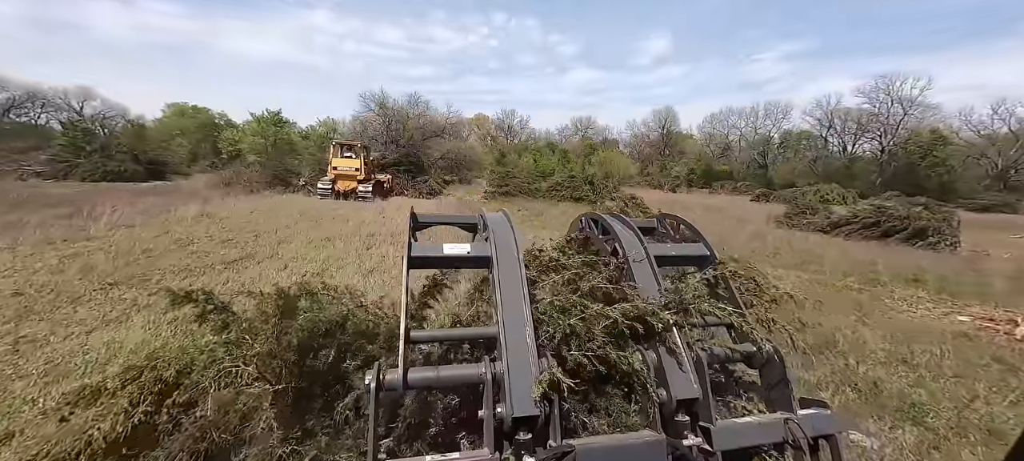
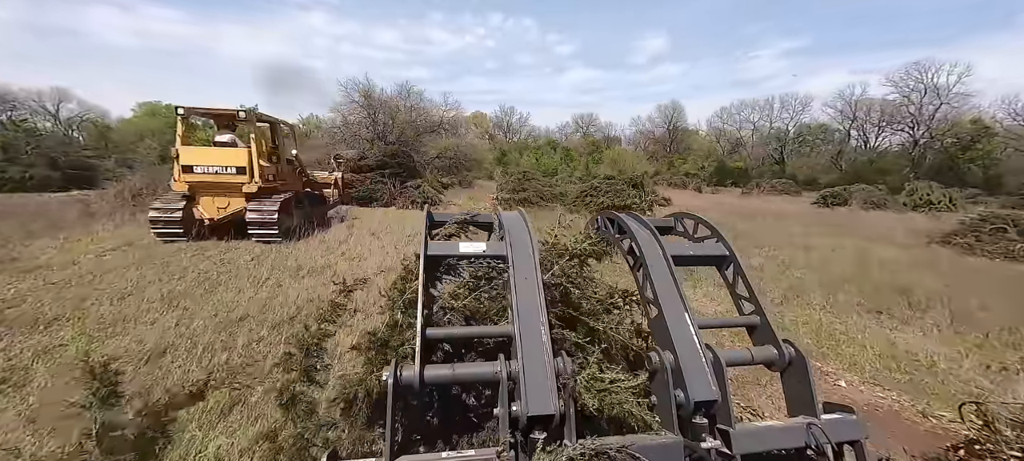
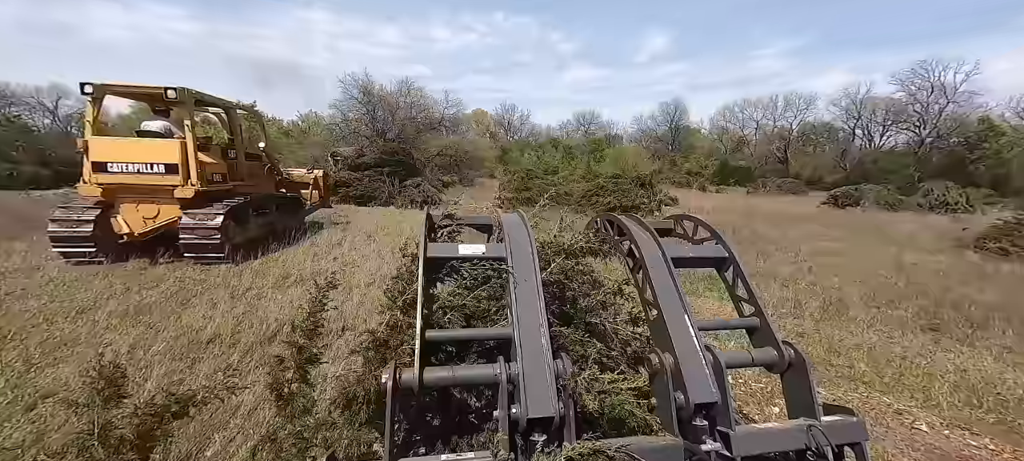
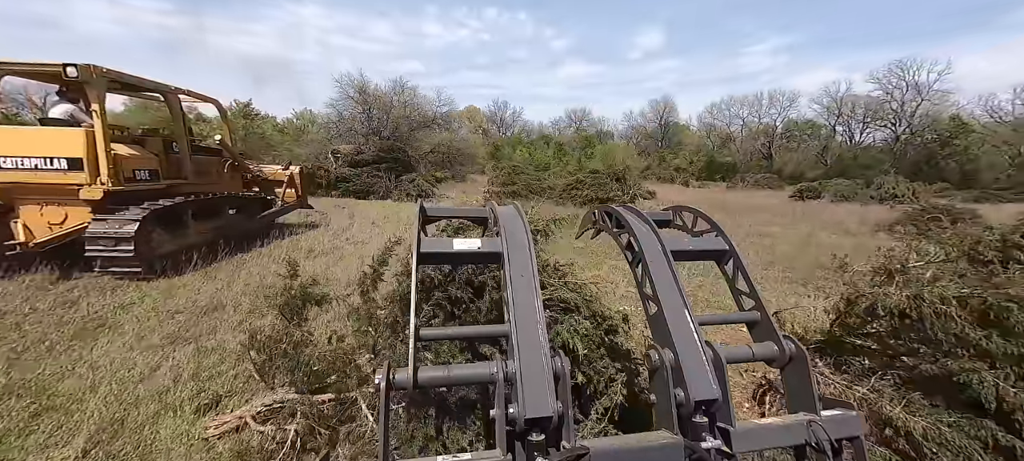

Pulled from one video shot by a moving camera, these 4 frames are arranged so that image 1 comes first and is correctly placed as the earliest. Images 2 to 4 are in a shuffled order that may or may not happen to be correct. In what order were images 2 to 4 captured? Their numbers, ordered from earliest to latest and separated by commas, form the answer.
2, 3, 4
